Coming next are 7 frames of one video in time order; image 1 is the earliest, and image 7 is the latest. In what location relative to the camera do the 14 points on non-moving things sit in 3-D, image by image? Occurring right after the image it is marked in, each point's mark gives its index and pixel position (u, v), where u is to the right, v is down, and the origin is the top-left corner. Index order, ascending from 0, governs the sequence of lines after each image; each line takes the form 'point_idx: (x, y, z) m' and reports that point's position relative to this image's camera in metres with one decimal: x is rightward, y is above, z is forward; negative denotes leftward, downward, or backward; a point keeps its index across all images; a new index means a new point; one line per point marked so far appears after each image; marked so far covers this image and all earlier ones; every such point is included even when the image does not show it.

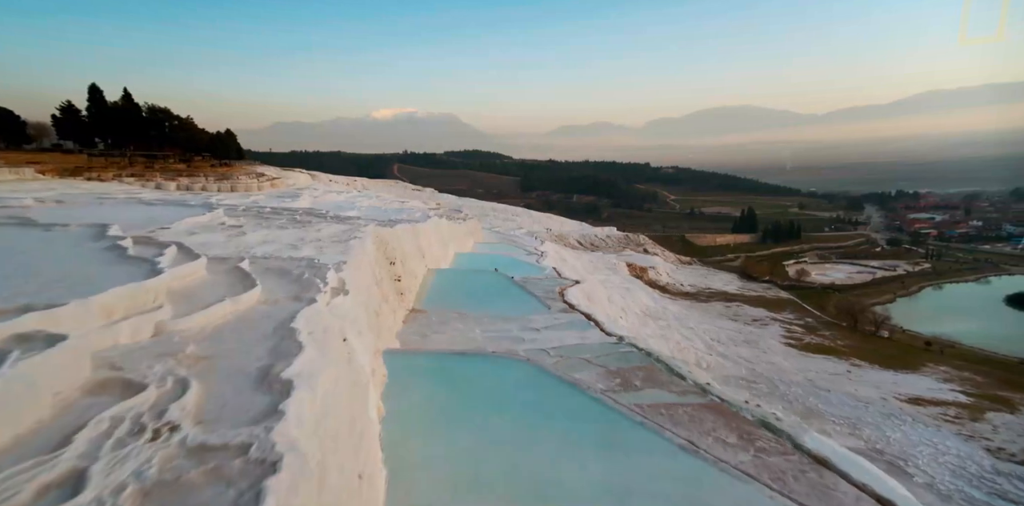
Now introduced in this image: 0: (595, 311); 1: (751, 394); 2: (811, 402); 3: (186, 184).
0: (+1.4, -1.0, +8.6) m
1: (+6.3, -3.8, +13.6) m
2: (+7.9, -3.9, +13.5) m
3: (-9.1, +1.9, +14.3) m
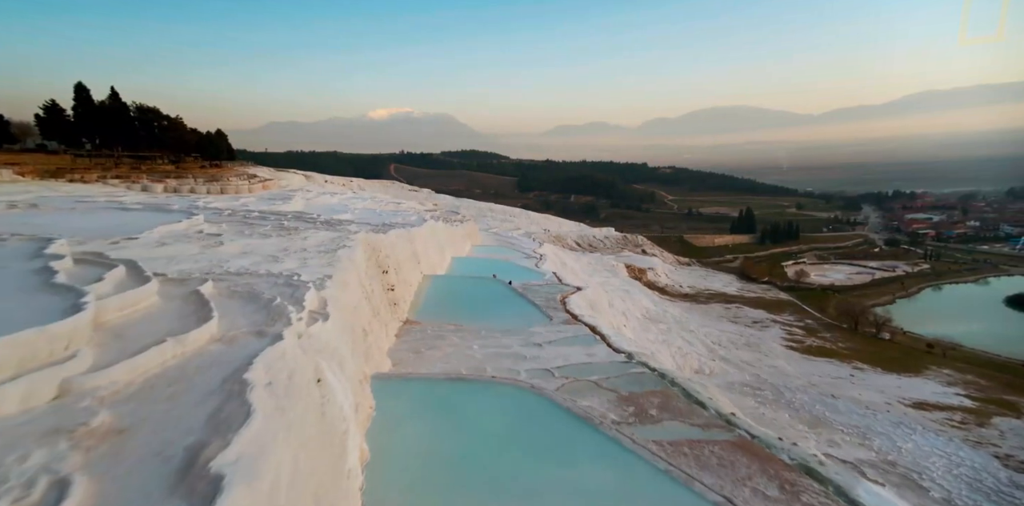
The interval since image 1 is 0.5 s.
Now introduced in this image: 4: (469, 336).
0: (+1.4, -1.1, +8.2) m
1: (+6.3, -3.9, +13.2) m
2: (+7.9, -4.0, +13.1) m
3: (-9.1, +1.8, +13.8) m
4: (-0.5, -1.0, +6.1) m
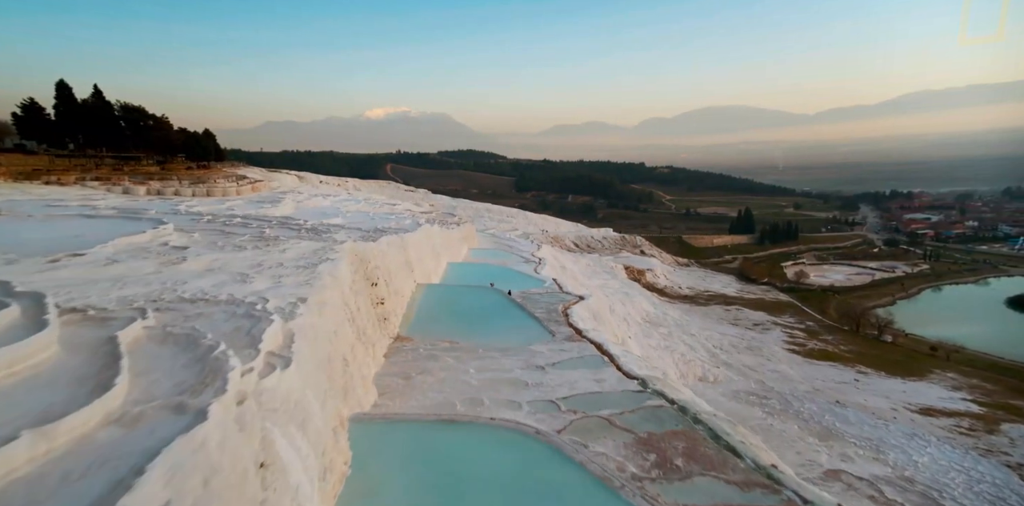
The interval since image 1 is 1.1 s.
0: (+1.4, -1.2, +7.7) m
1: (+6.2, -4.0, +12.7) m
2: (+7.8, -4.1, +12.7) m
3: (-9.1, +1.7, +13.2) m
4: (-0.5, -1.1, +5.6) m
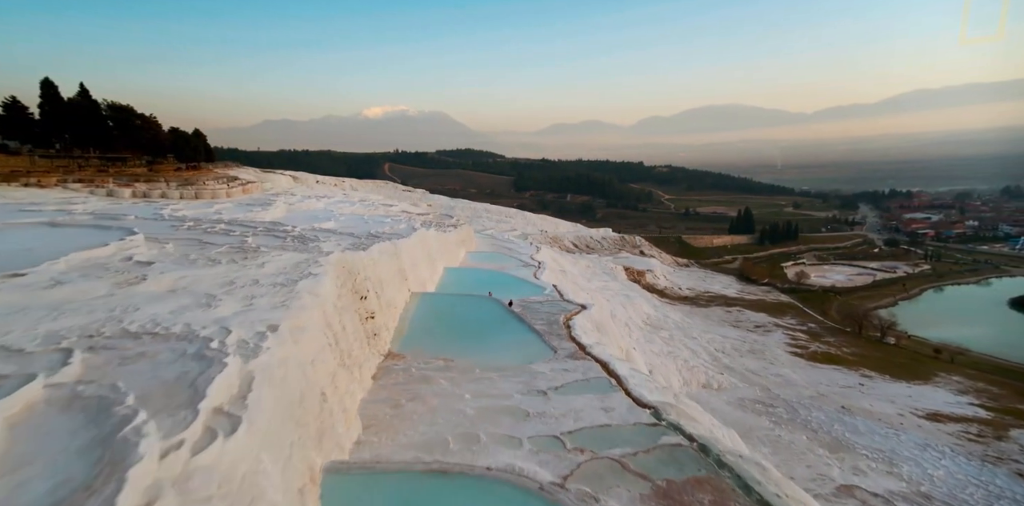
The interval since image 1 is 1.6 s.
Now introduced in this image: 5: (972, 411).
0: (+1.4, -1.3, +7.3) m
1: (+6.2, -4.1, +12.3) m
2: (+7.8, -4.2, +12.3) m
3: (-9.2, +1.6, +12.8) m
4: (-0.5, -1.3, +5.2) m
5: (+17.8, -6.1, +19.8) m
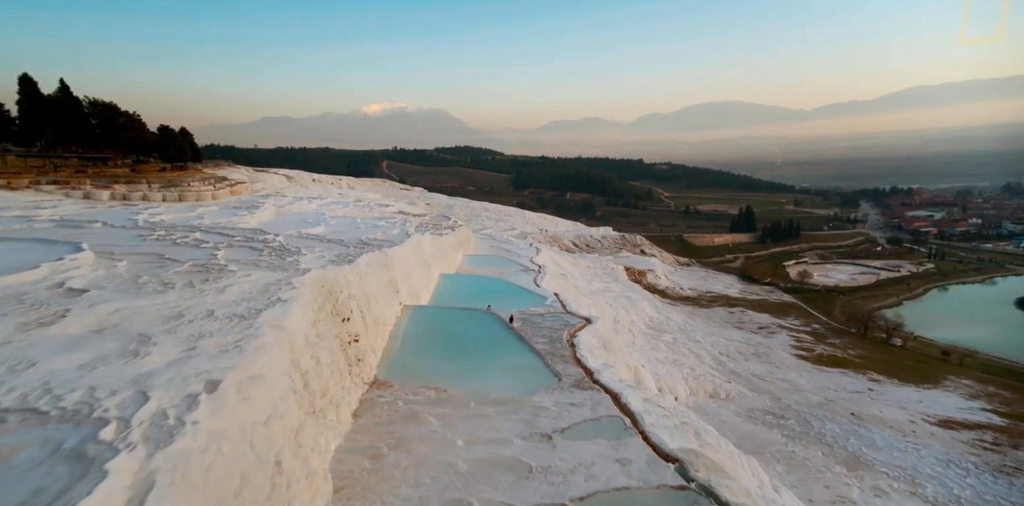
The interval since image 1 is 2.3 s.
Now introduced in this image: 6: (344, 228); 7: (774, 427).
0: (+1.3, -1.5, +6.6) m
1: (+6.2, -4.2, +11.7) m
2: (+7.8, -4.4, +11.7) m
3: (-9.2, +1.4, +12.1) m
4: (-0.5, -1.4, +4.5) m
5: (+17.8, -6.2, +19.2) m
6: (-4.0, +0.6, +12.1) m
7: (+6.3, -4.2, +12.4) m
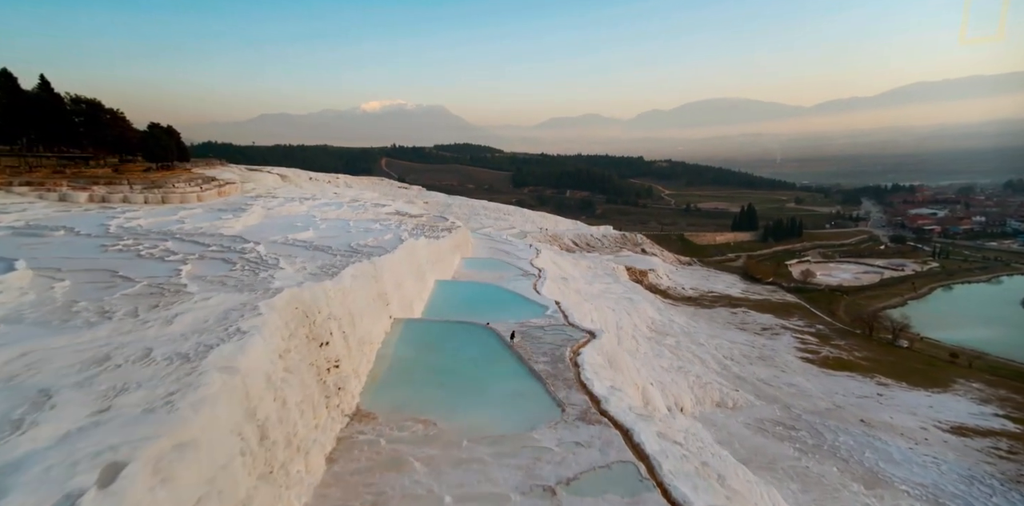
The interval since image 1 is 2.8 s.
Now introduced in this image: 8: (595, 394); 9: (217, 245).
0: (+1.3, -1.6, +6.1) m
1: (+6.2, -4.3, +11.2) m
2: (+7.8, -4.5, +11.1) m
3: (-9.2, +1.3, +11.5) m
4: (-0.6, -1.6, +4.0) m
5: (+17.7, -6.2, +18.7) m
6: (-4.0, +0.5, +11.5) m
7: (+6.3, -4.3, +11.8) m
8: (+0.9, -1.5, +5.3) m
9: (-4.1, +0.1, +7.2) m
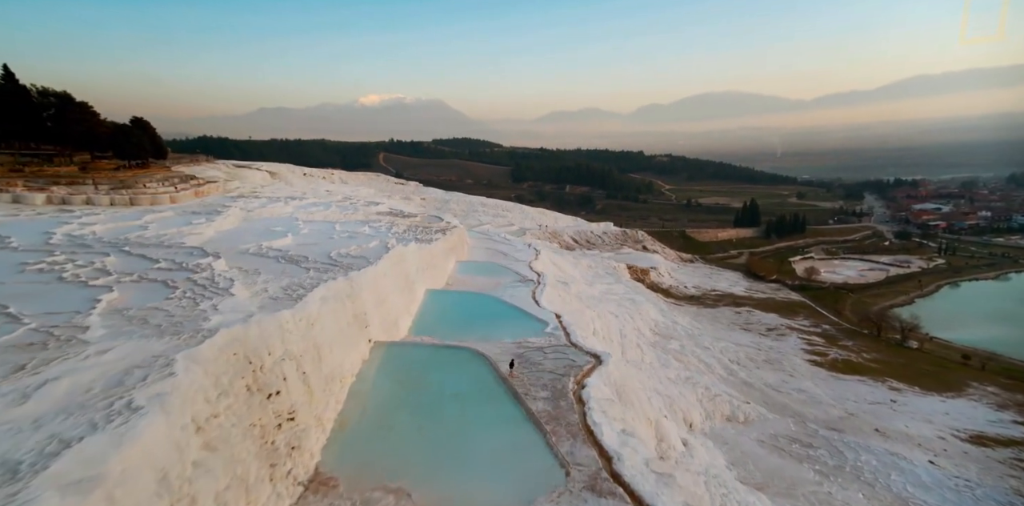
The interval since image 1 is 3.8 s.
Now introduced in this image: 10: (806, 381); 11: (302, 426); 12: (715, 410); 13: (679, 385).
0: (+1.3, -1.8, +5.2) m
1: (+6.1, -4.5, +10.3) m
2: (+7.7, -4.6, +10.2) m
3: (-9.3, +1.1, +10.6) m
4: (-0.6, -1.8, +3.1) m
5: (+17.7, -6.3, +17.9) m
6: (-4.0, +0.3, +10.6) m
7: (+6.3, -4.4, +11.0) m
8: (+0.8, -1.7, +4.4) m
9: (-4.2, -0.1, +6.3) m
10: (+11.5, -5.1, +19.9) m
11: (-1.7, -1.4, +4.2) m
12: (+5.1, -3.9, +12.7) m
13: (+4.3, -3.4, +13.1) m
